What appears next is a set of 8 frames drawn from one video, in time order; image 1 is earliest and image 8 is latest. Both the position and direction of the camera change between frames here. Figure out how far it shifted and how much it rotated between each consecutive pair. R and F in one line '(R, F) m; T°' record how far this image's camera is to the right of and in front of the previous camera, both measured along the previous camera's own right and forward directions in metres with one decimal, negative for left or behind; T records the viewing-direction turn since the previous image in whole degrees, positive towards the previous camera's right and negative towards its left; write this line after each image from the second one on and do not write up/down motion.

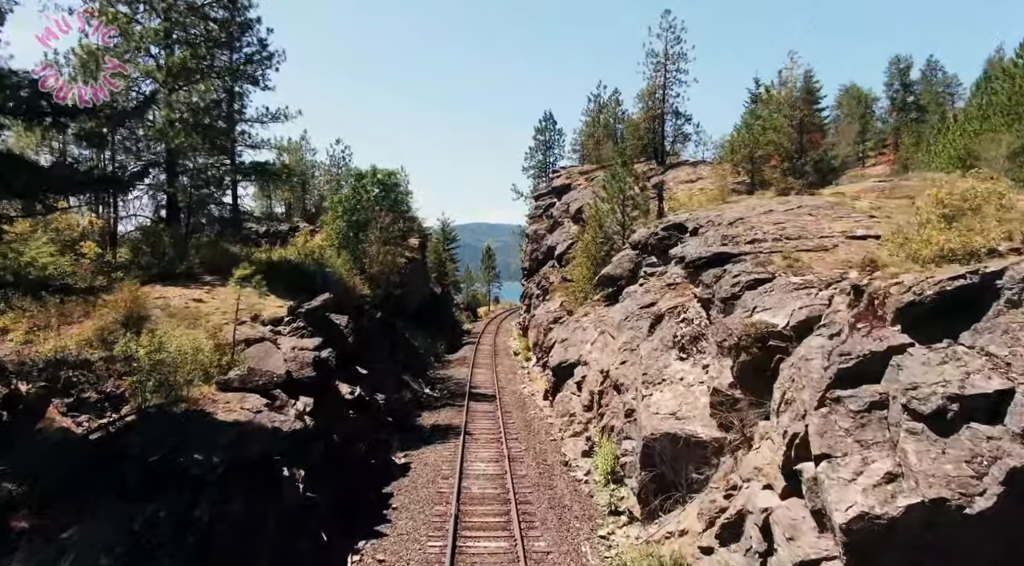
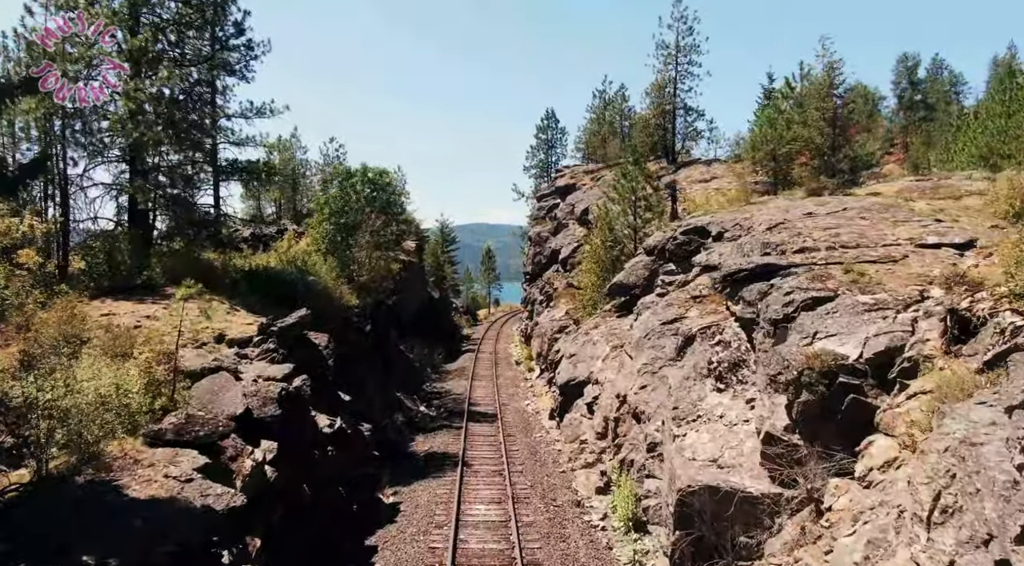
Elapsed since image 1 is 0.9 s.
(-0.1, +3.1) m; 0°
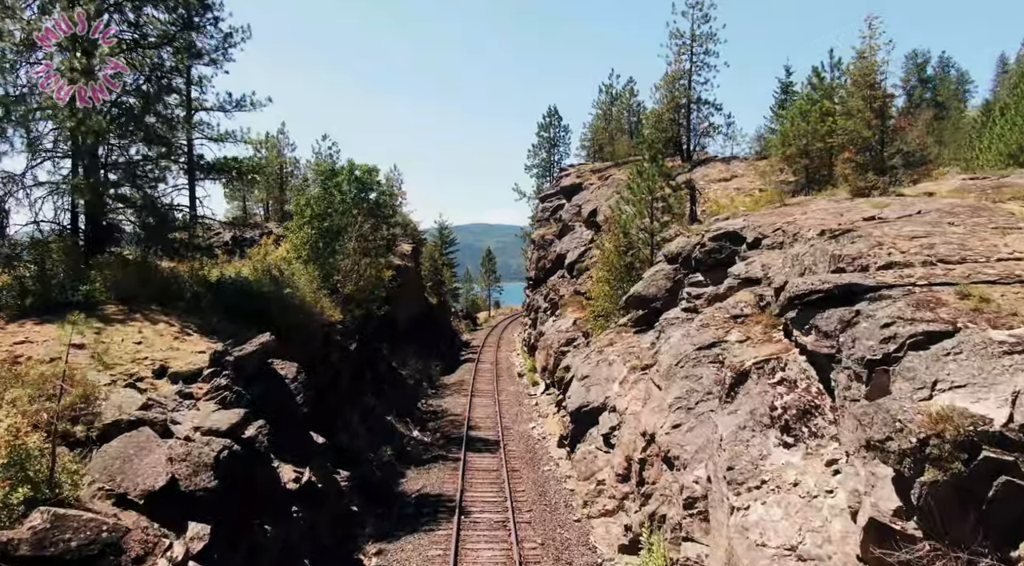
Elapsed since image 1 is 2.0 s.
(-0.2, +3.6) m; 0°
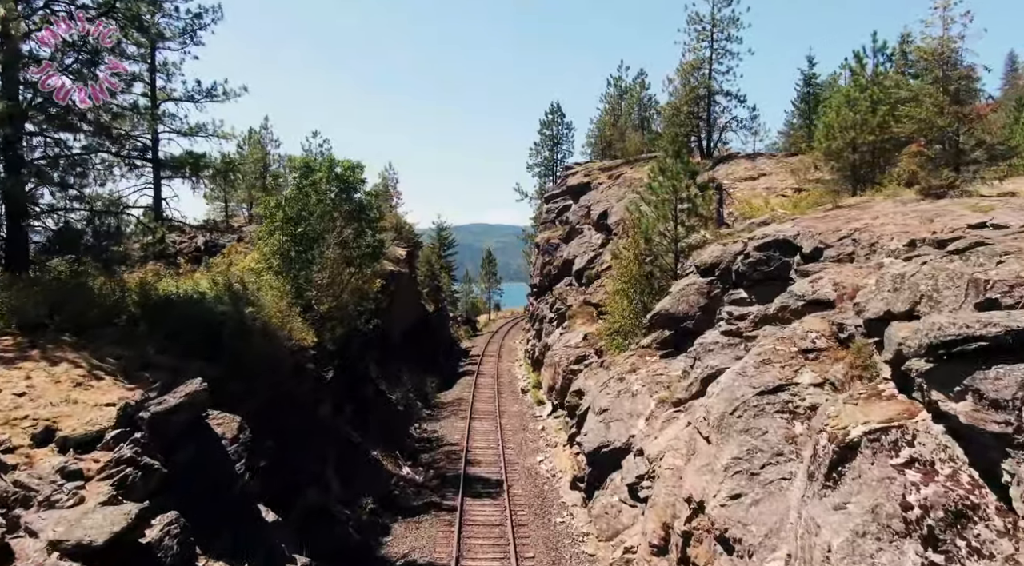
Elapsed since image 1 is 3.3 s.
(-0.2, +4.3) m; 0°
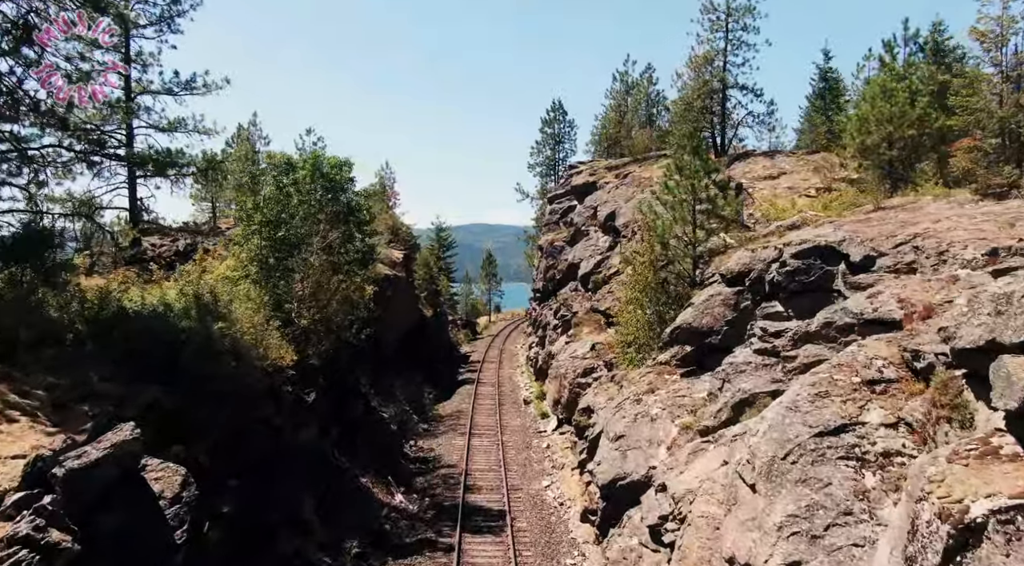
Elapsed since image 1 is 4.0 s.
(-0.1, +2.6) m; 0°
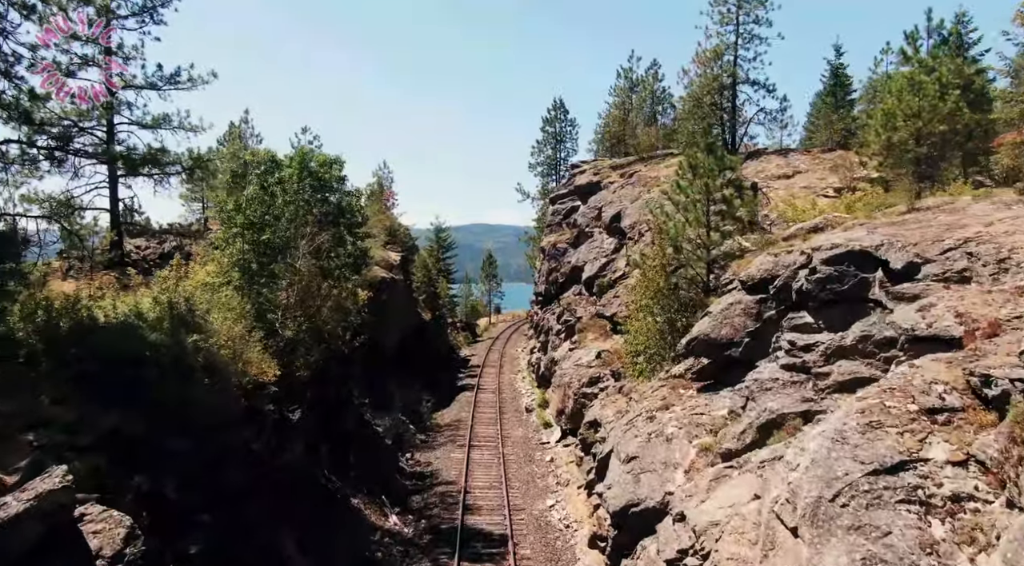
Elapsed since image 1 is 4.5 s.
(-0.1, +1.7) m; 0°
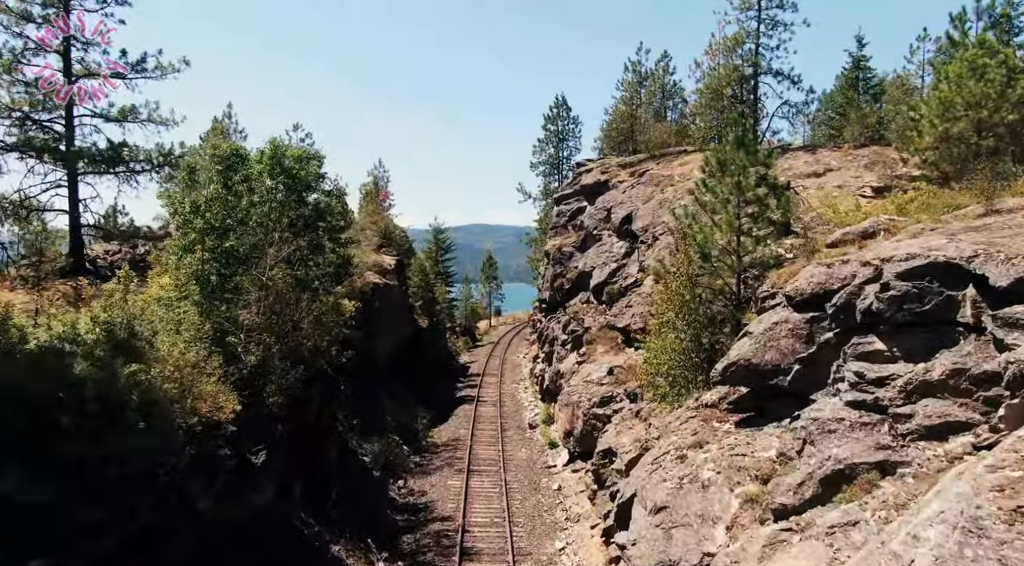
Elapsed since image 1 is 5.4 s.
(-0.1, +3.1) m; 0°
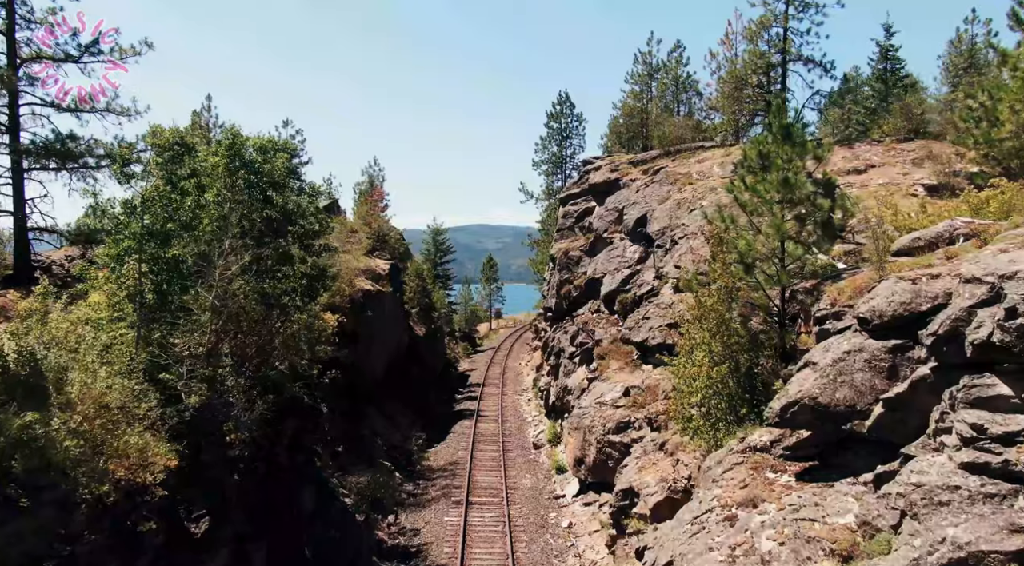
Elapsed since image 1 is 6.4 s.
(-0.1, +3.4) m; 0°
